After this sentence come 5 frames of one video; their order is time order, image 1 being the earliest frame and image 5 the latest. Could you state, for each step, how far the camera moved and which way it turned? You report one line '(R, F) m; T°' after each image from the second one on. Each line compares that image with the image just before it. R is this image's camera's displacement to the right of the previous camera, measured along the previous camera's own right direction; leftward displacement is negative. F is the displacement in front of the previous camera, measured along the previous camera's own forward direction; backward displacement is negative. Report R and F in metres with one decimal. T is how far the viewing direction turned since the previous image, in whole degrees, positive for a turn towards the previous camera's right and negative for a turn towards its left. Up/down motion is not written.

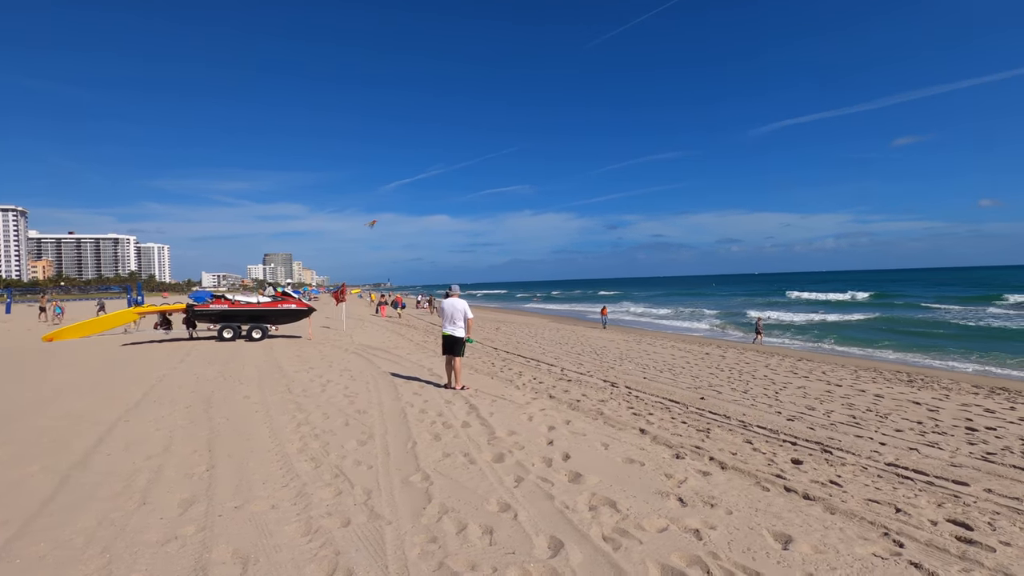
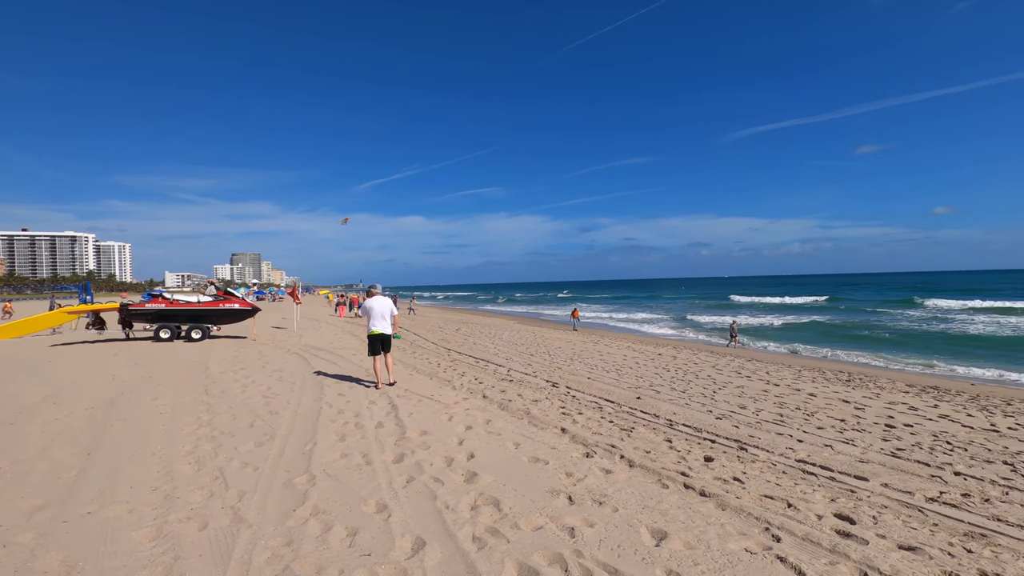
(+0.5, 0.0) m; +3°
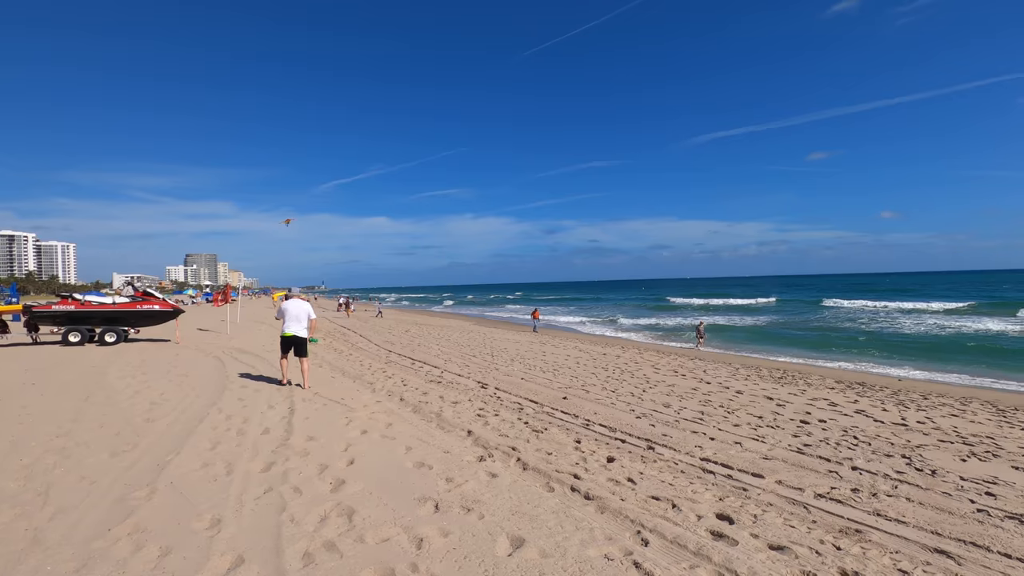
(+0.6, +0.2) m; +4°
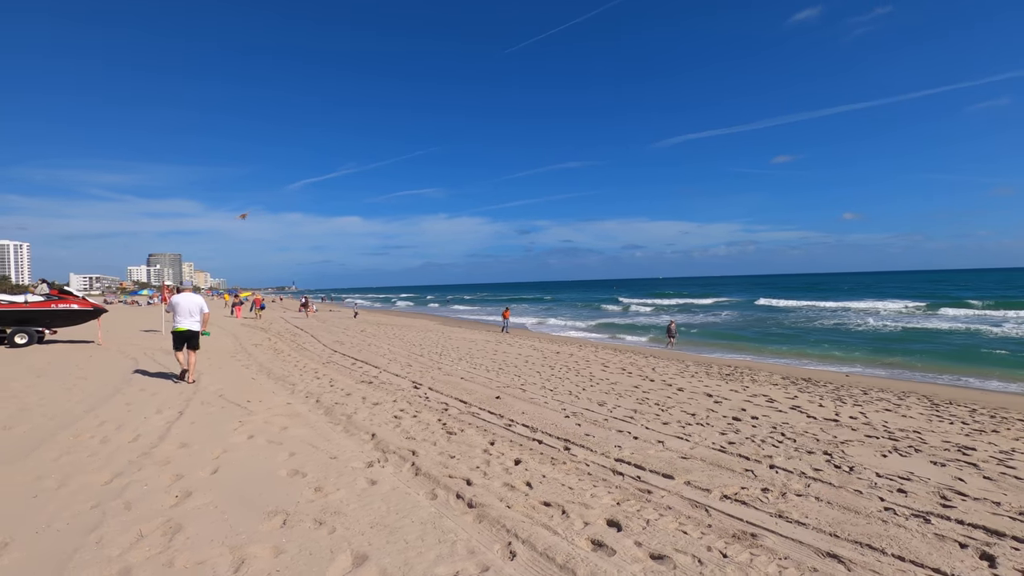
(+0.6, +0.3) m; +3°
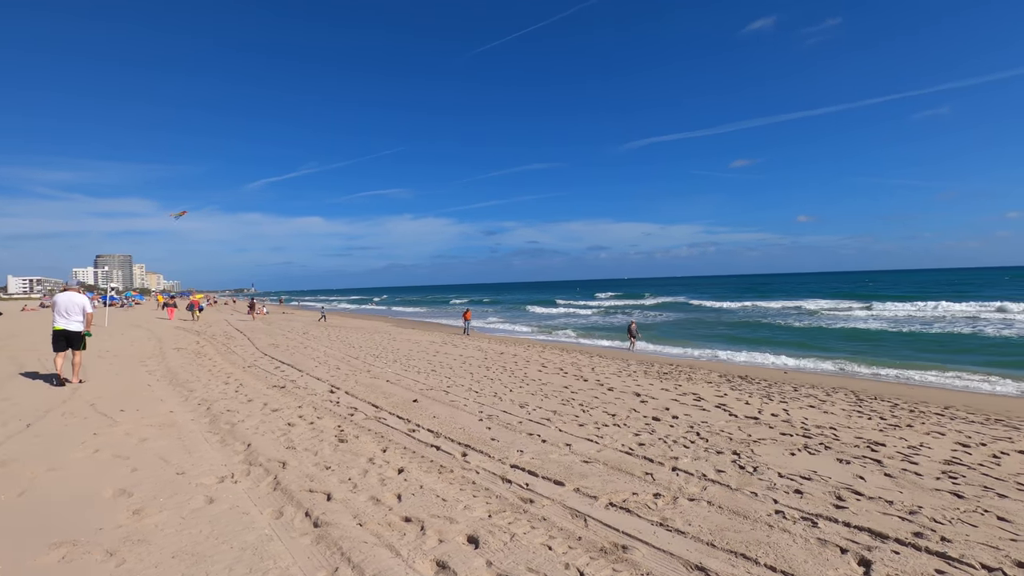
(+0.7, +0.3) m; +4°
